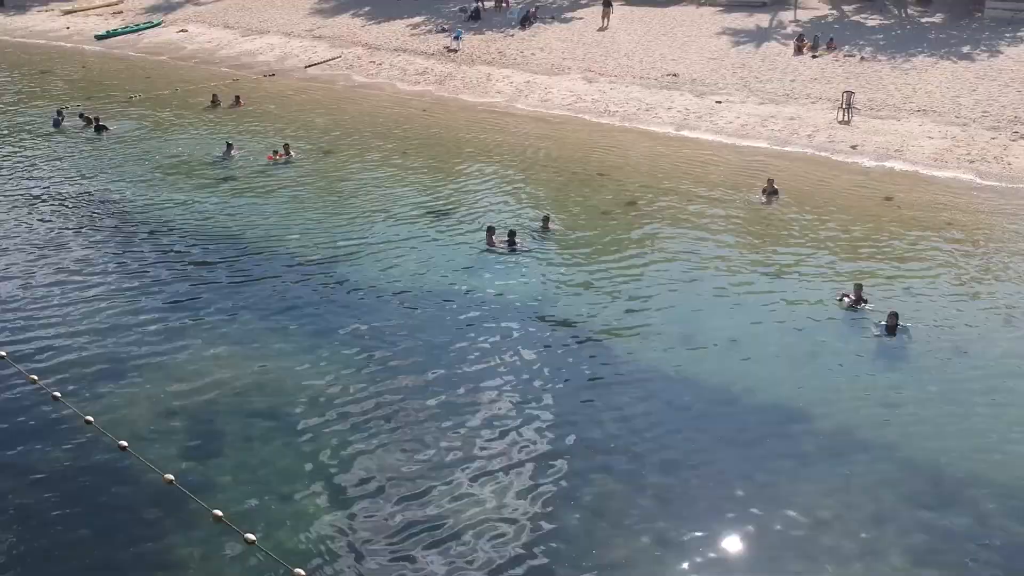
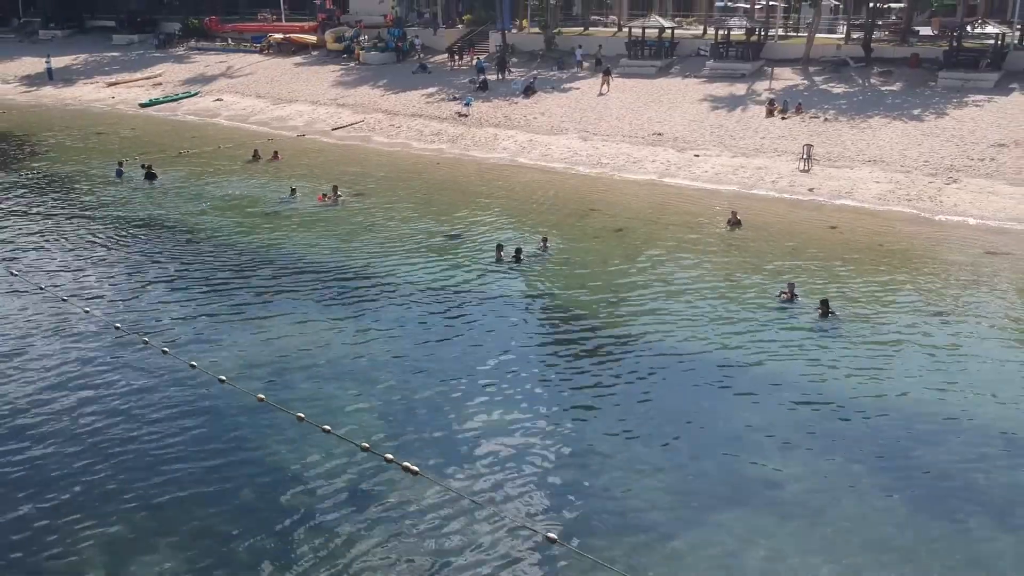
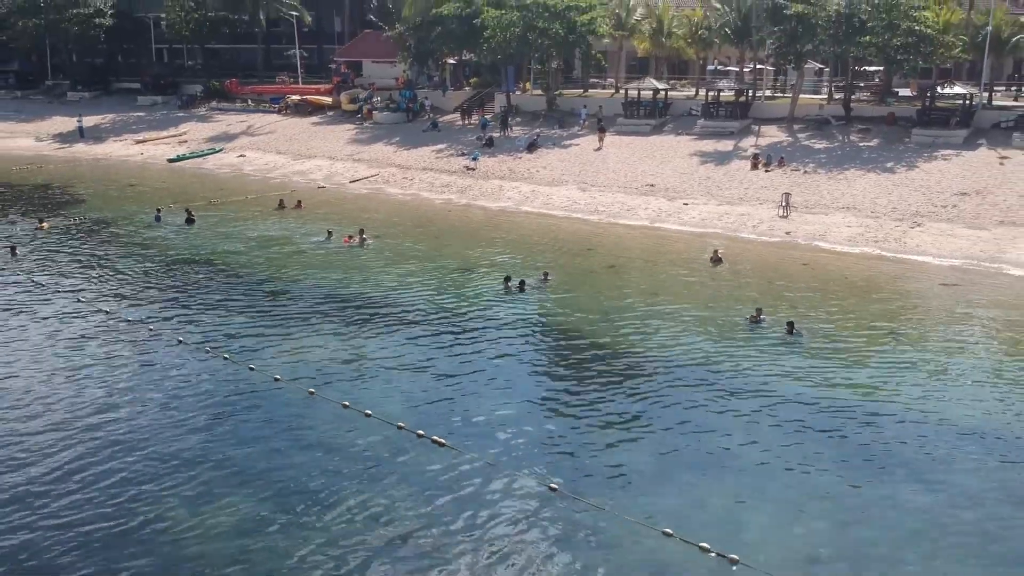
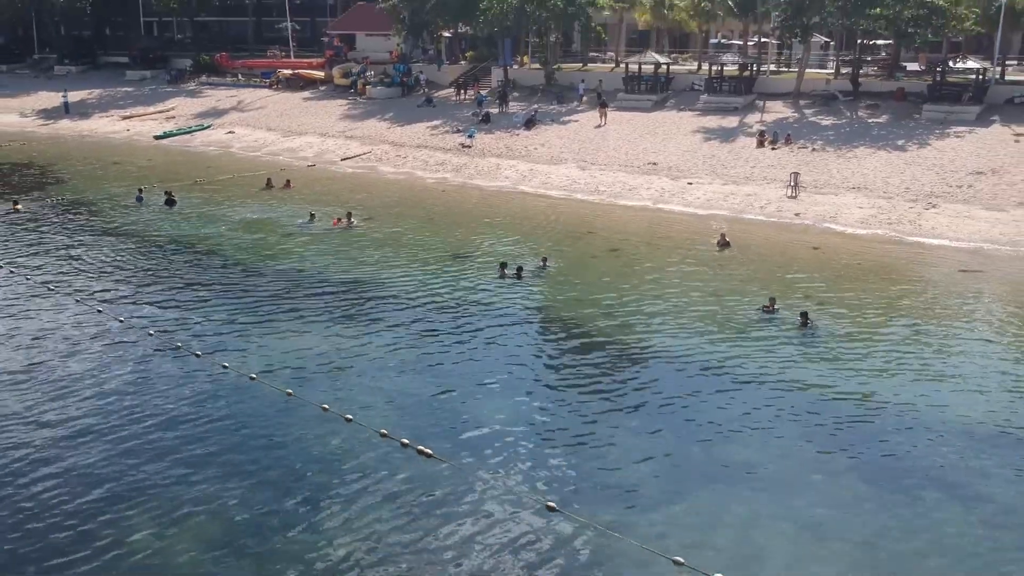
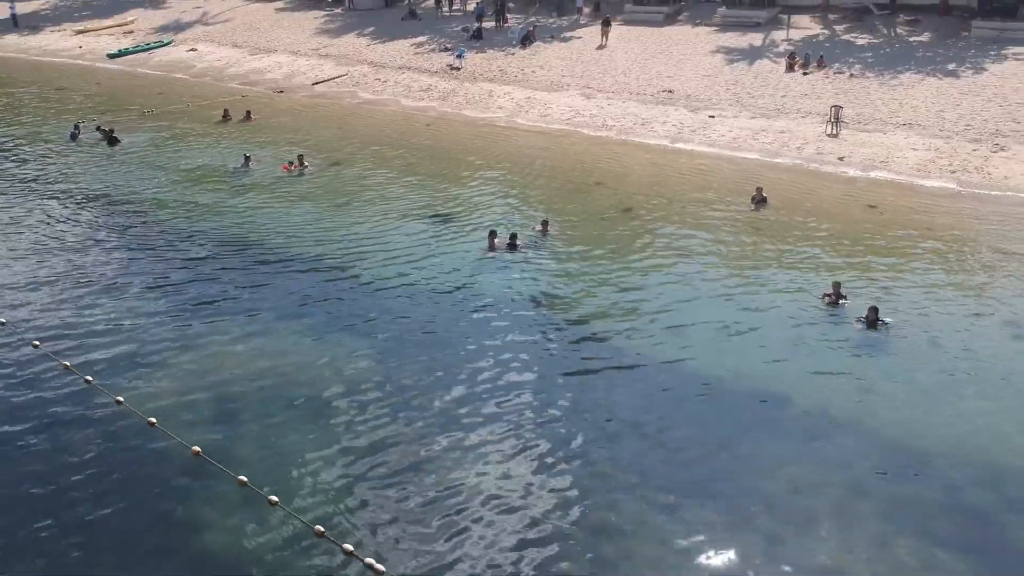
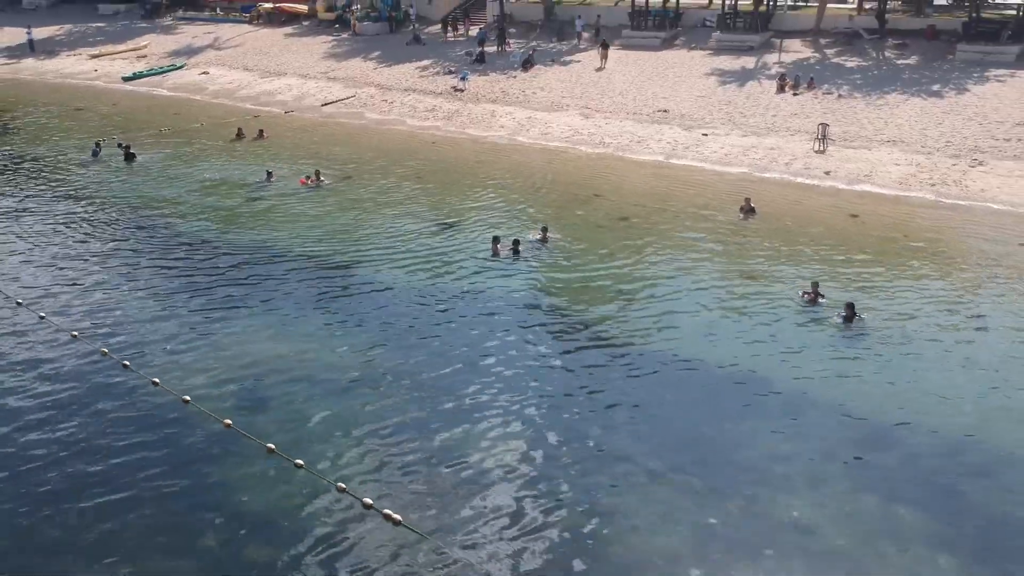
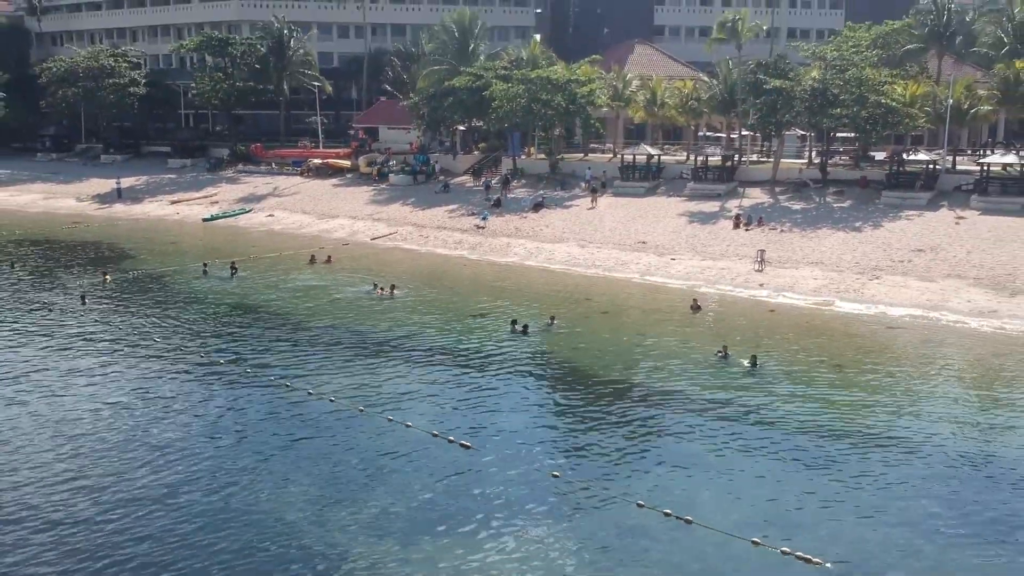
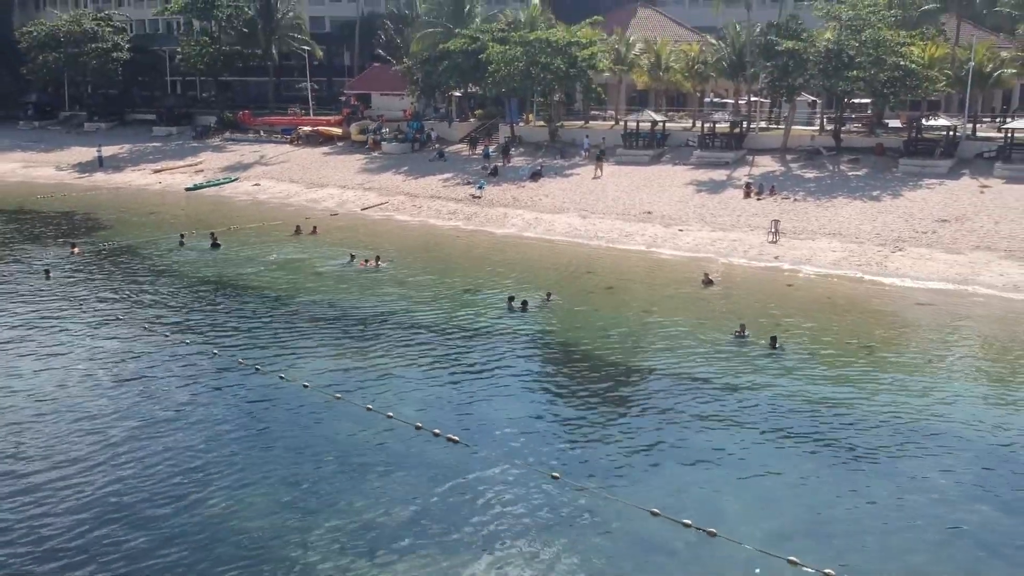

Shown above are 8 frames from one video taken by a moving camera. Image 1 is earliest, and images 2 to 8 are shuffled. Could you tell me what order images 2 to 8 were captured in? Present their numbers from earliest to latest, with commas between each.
5, 6, 2, 4, 3, 8, 7
